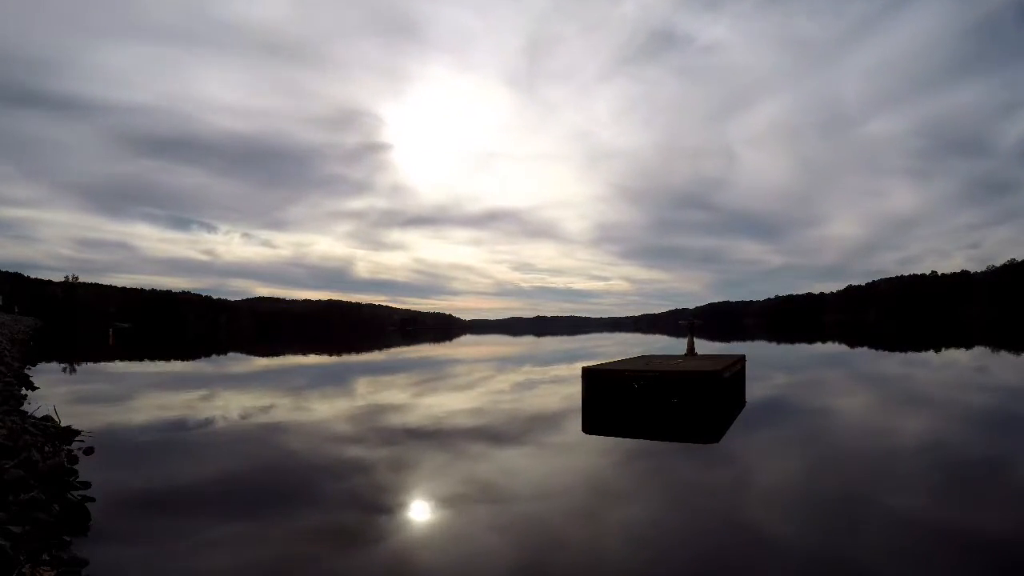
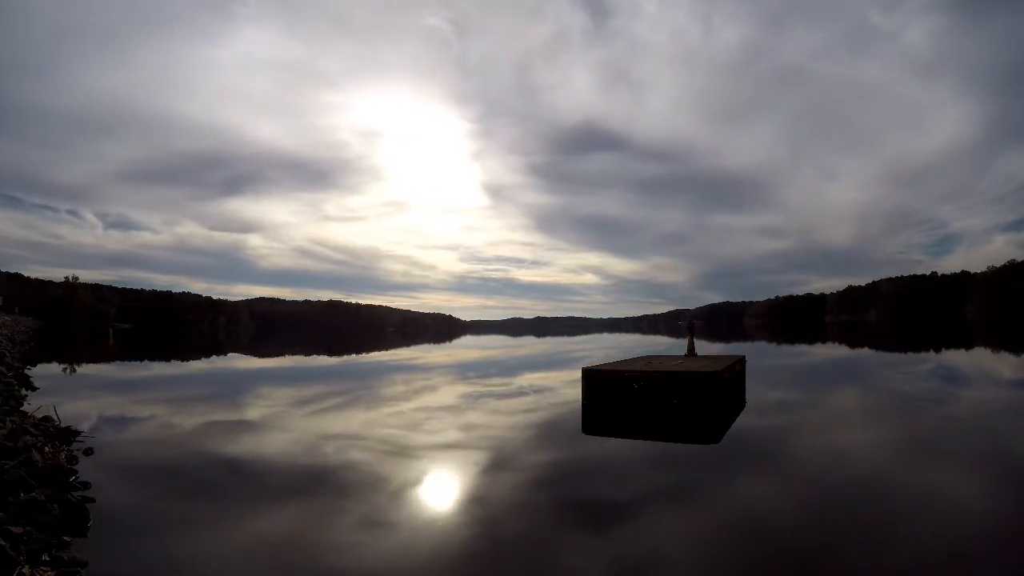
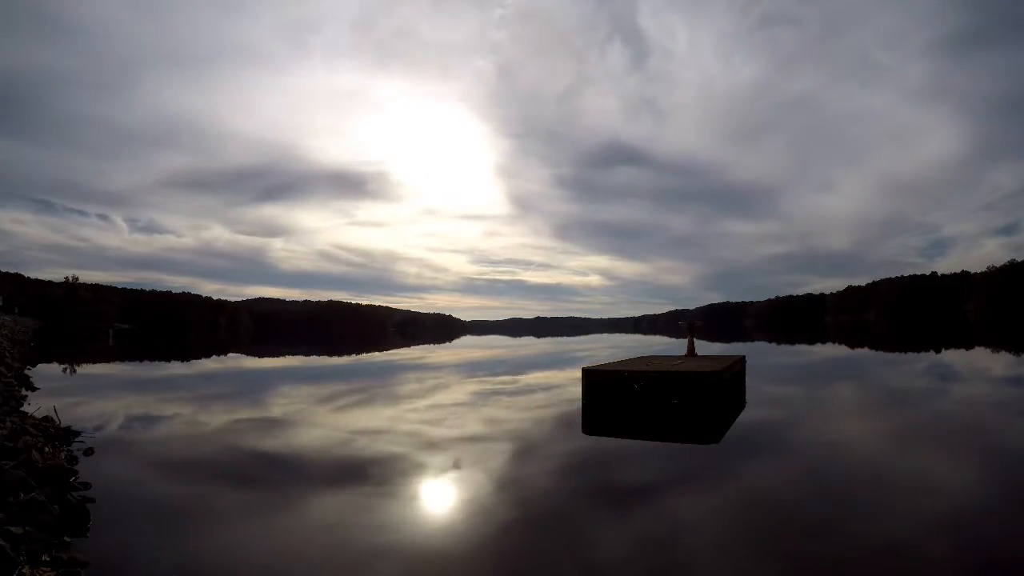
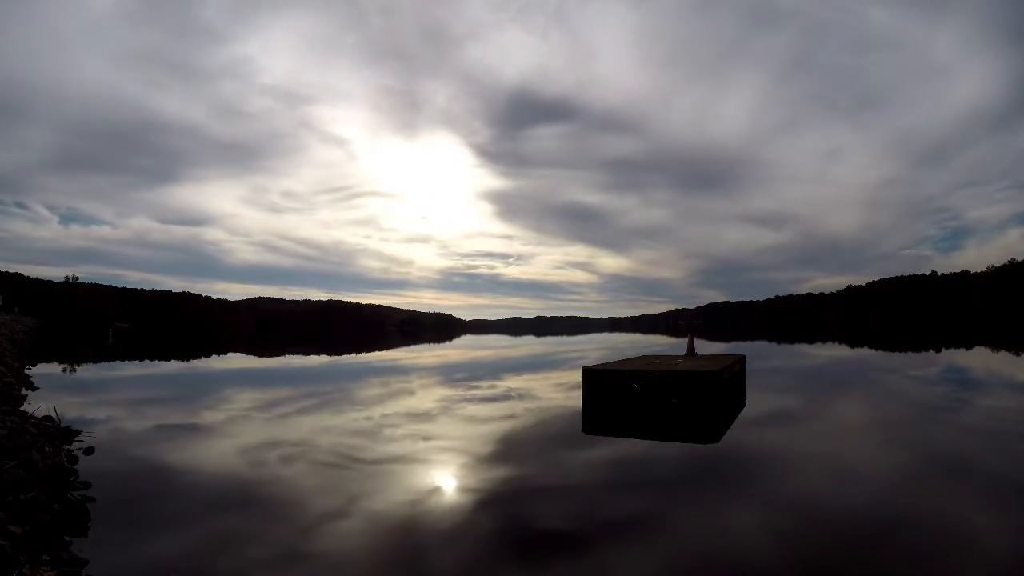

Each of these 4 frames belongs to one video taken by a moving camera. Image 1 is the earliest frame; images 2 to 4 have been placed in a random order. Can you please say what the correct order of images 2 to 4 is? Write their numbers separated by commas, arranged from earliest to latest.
3, 2, 4
